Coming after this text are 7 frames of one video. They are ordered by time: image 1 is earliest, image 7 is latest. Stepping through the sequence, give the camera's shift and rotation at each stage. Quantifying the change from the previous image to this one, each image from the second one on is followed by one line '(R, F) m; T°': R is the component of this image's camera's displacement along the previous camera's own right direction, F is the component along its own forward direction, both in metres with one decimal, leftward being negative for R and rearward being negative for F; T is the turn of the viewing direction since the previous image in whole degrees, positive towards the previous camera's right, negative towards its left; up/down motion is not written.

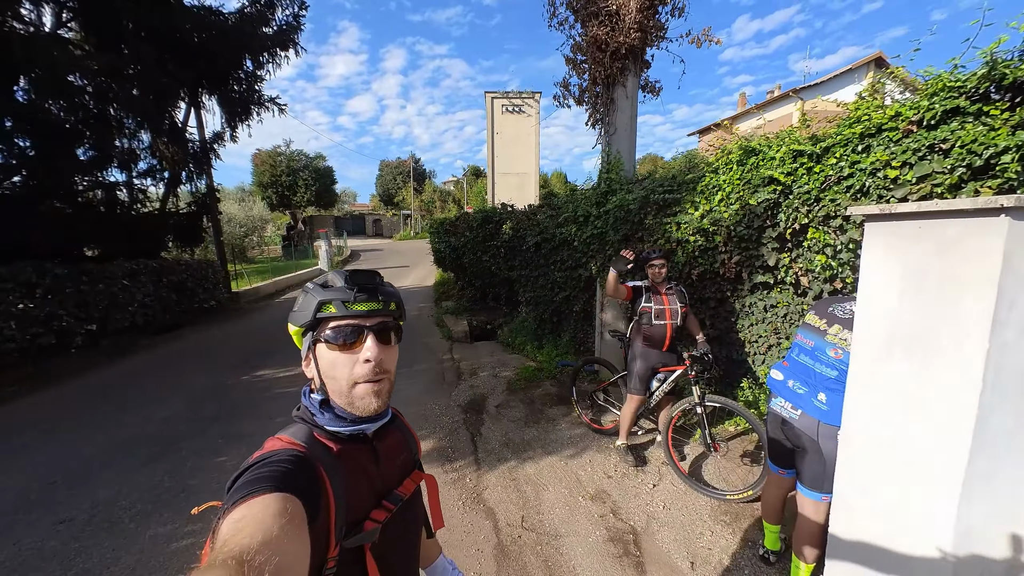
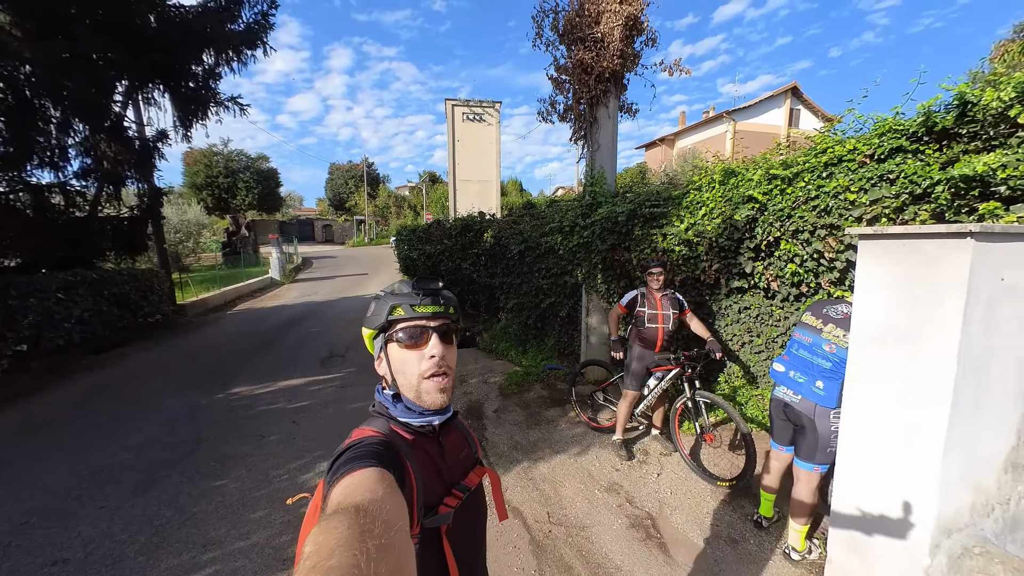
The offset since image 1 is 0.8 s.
(-0.6, -0.1) m; +7°
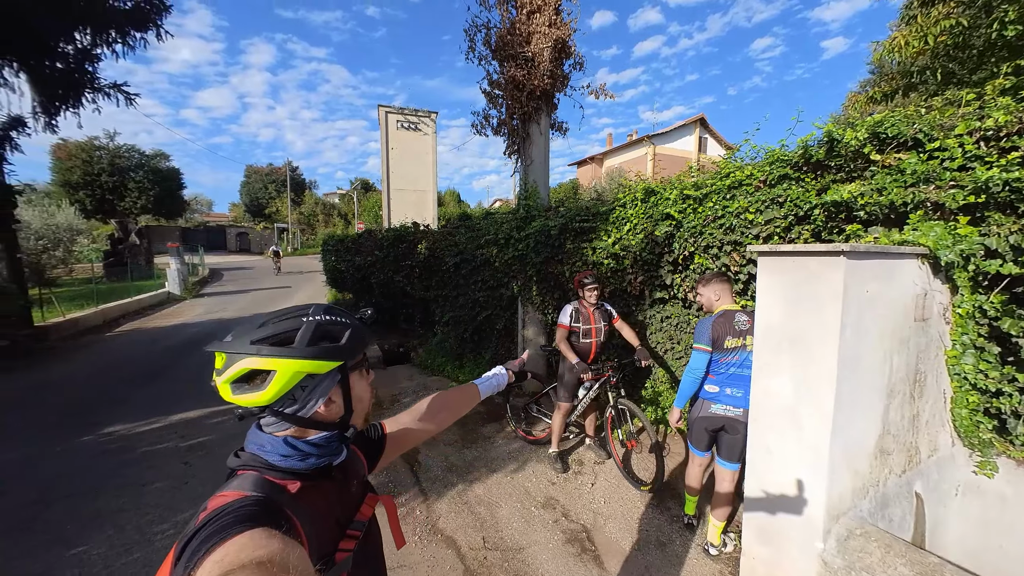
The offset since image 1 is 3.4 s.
(+0.1, +0.1) m; +10°
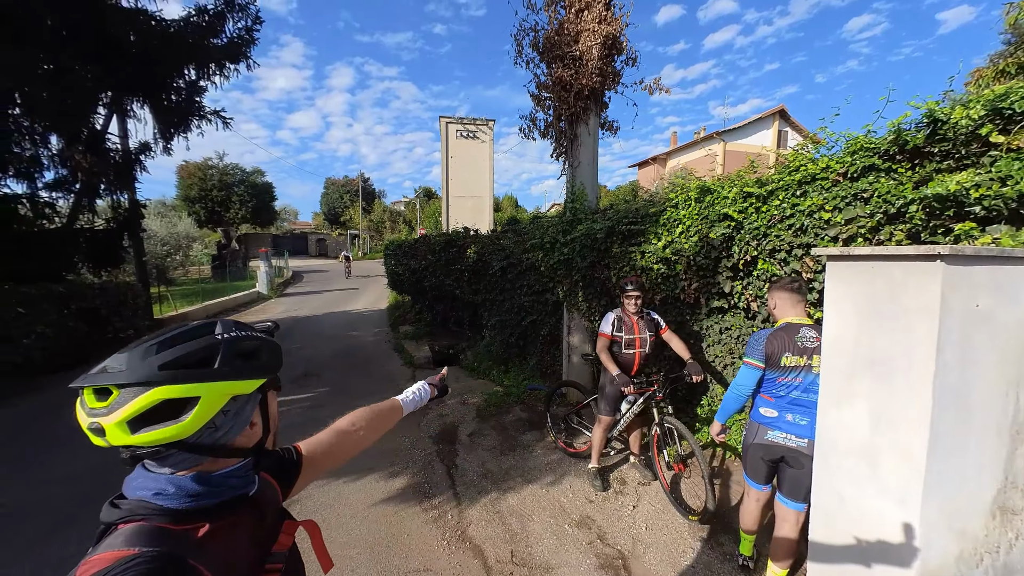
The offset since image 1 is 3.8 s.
(+0.2, +0.1) m; -9°
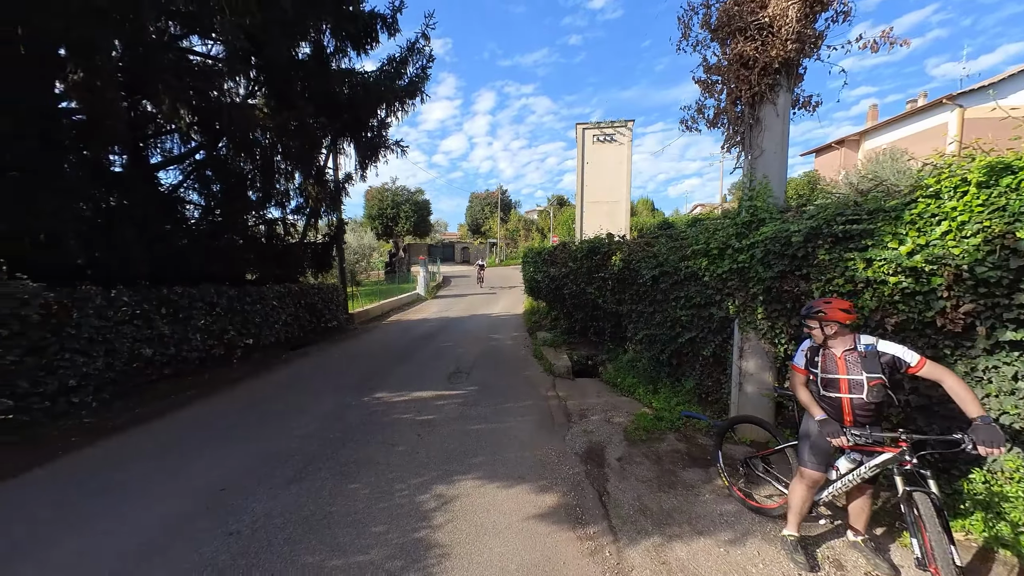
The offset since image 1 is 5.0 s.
(-0.3, +0.2) m; -20°
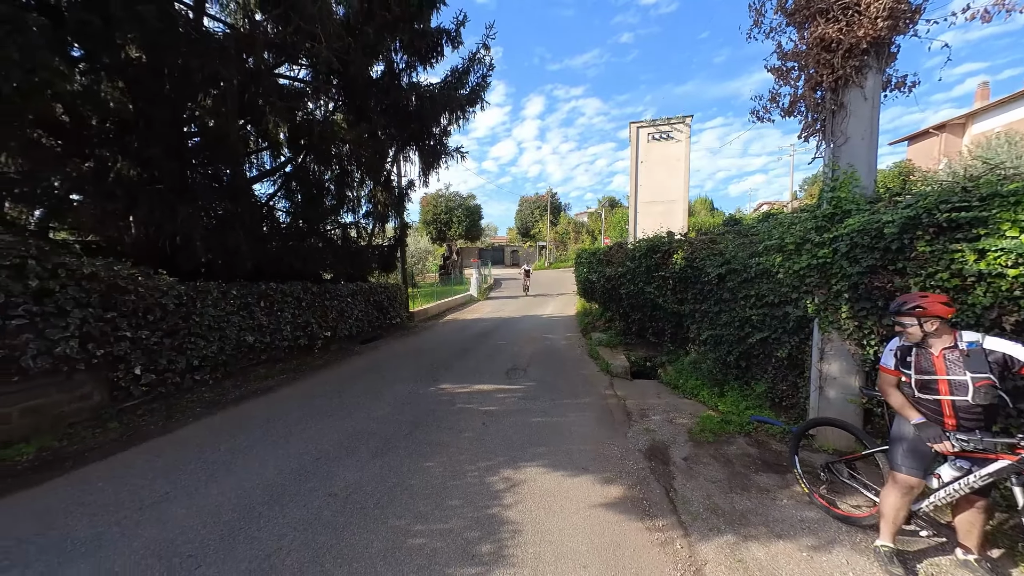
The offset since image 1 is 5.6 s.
(-0.2, -0.2) m; -8°
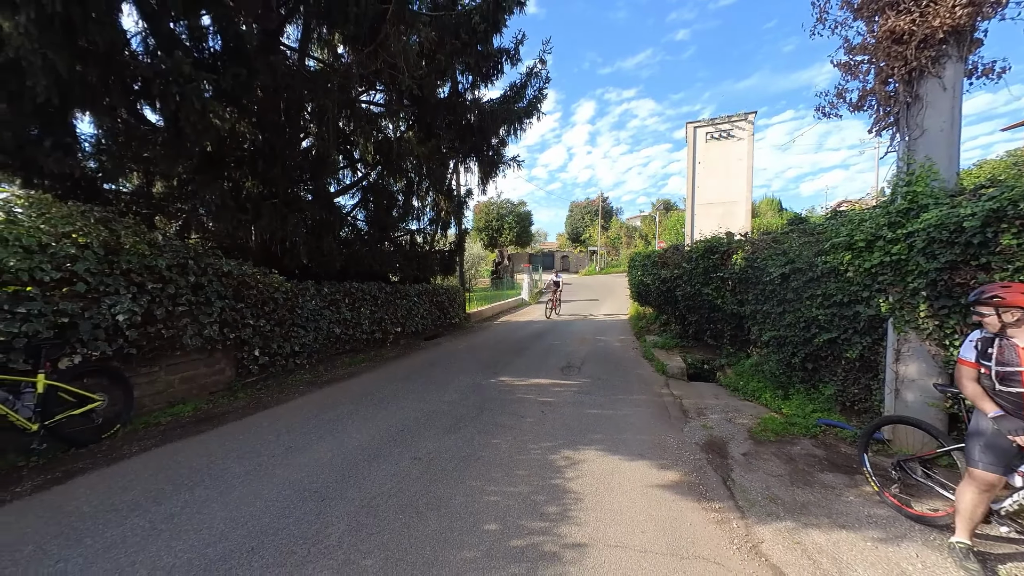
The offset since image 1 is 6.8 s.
(-0.1, -0.4) m; -8°
